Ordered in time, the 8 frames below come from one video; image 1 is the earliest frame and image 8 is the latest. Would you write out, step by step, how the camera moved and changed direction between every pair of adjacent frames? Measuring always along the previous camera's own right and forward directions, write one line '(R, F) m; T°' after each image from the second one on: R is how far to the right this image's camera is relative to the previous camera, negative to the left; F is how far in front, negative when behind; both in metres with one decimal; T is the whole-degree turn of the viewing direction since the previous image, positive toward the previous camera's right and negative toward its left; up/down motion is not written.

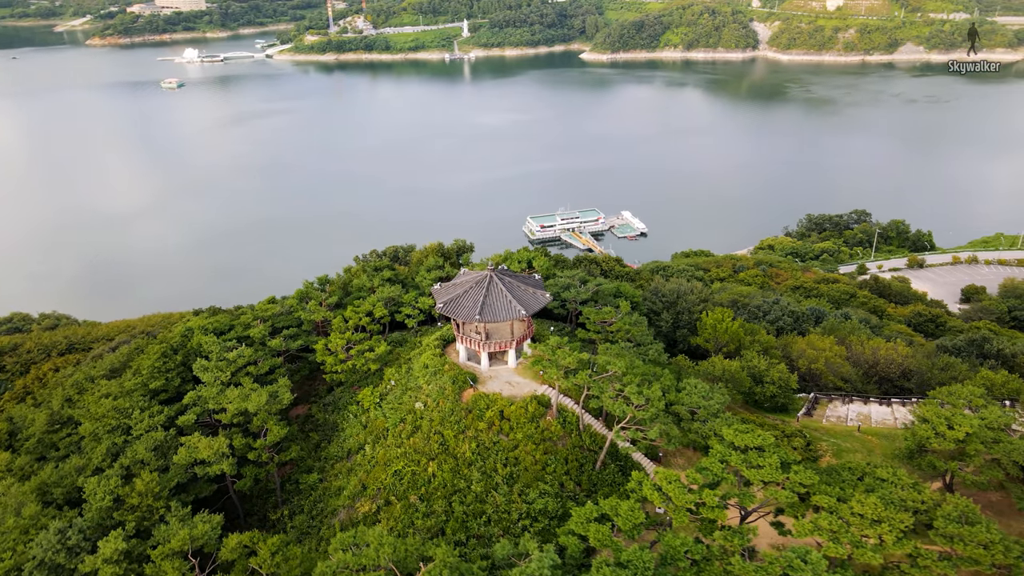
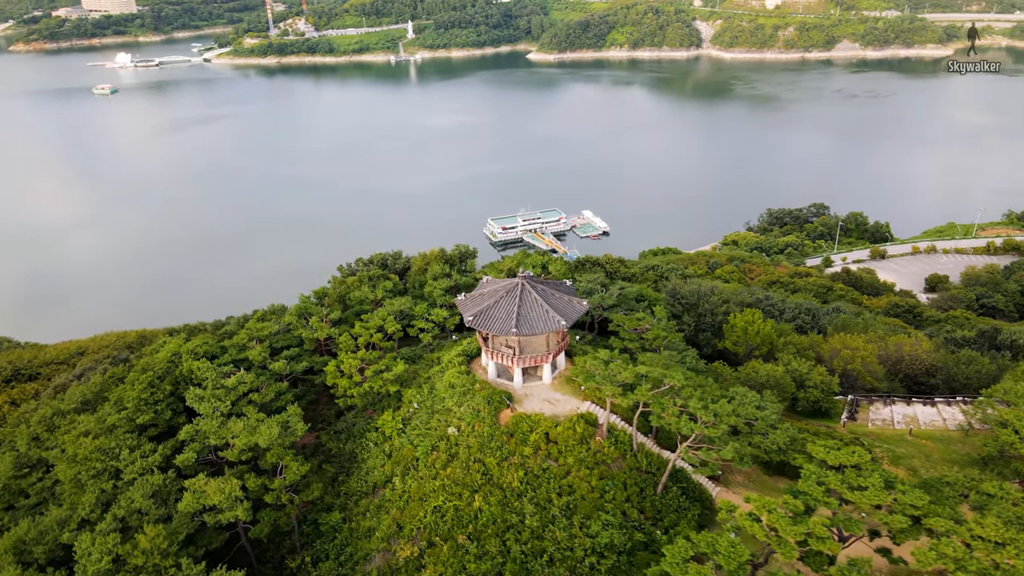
(-2.4, +2.1) m; +4°
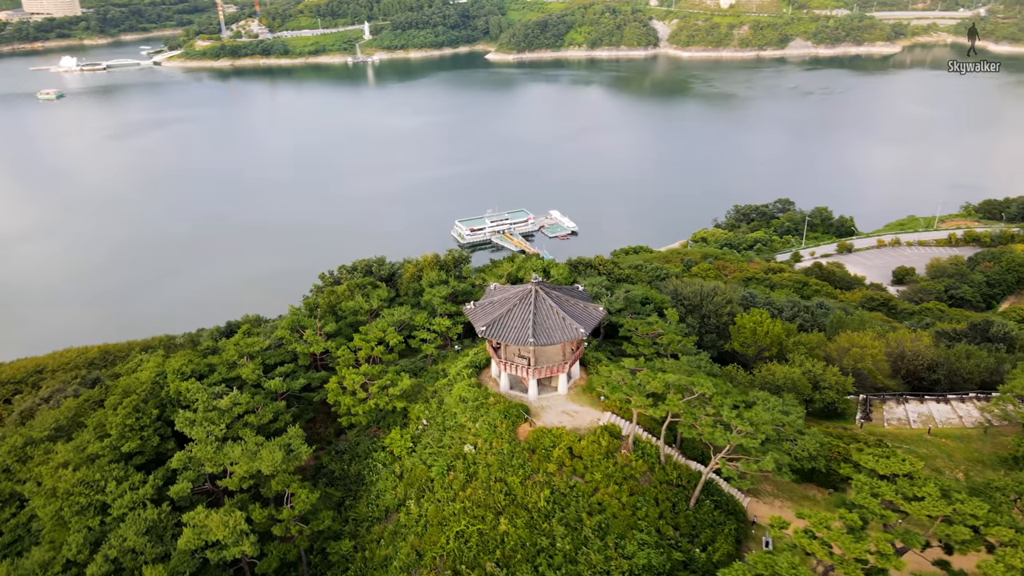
(-1.4, +1.1) m; +3°
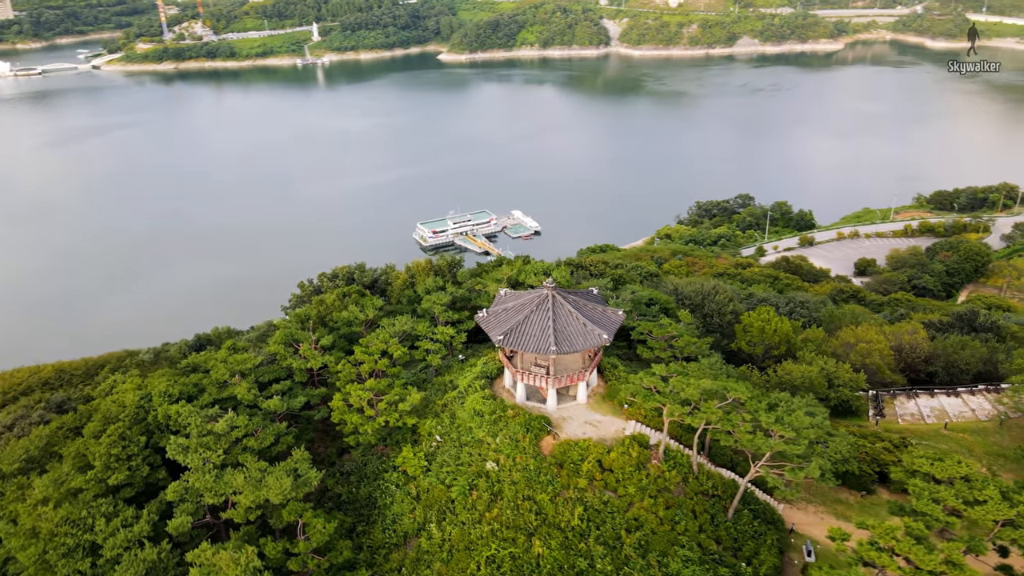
(-1.5, +1.1) m; +3°
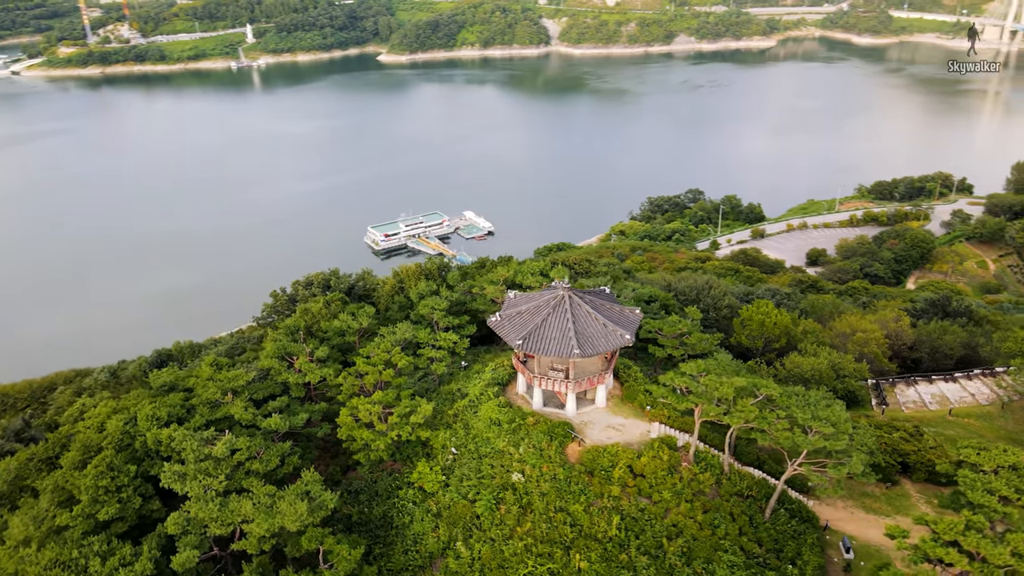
(-1.7, +0.9) m; +4°
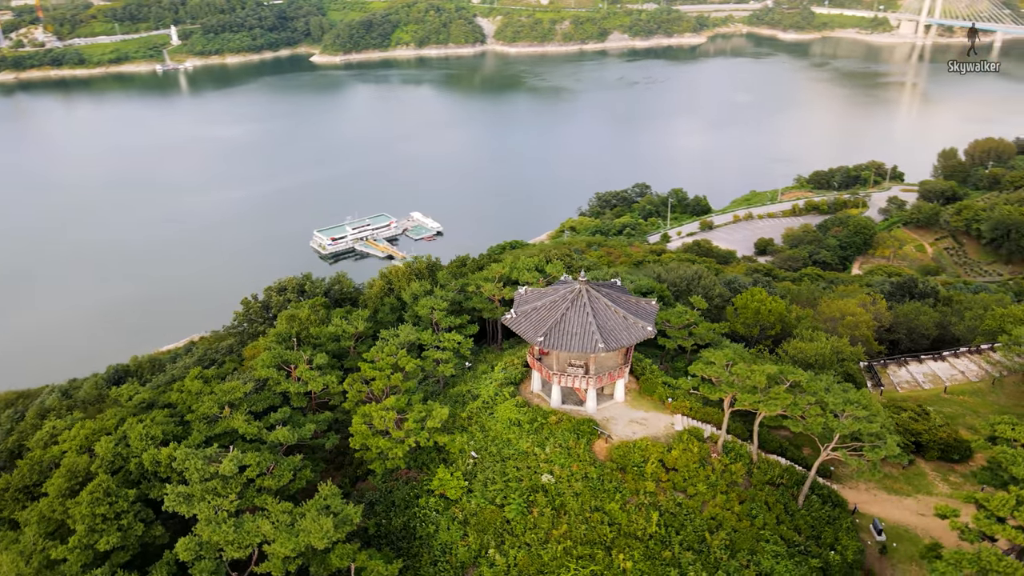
(-1.8, +0.7) m; +5°
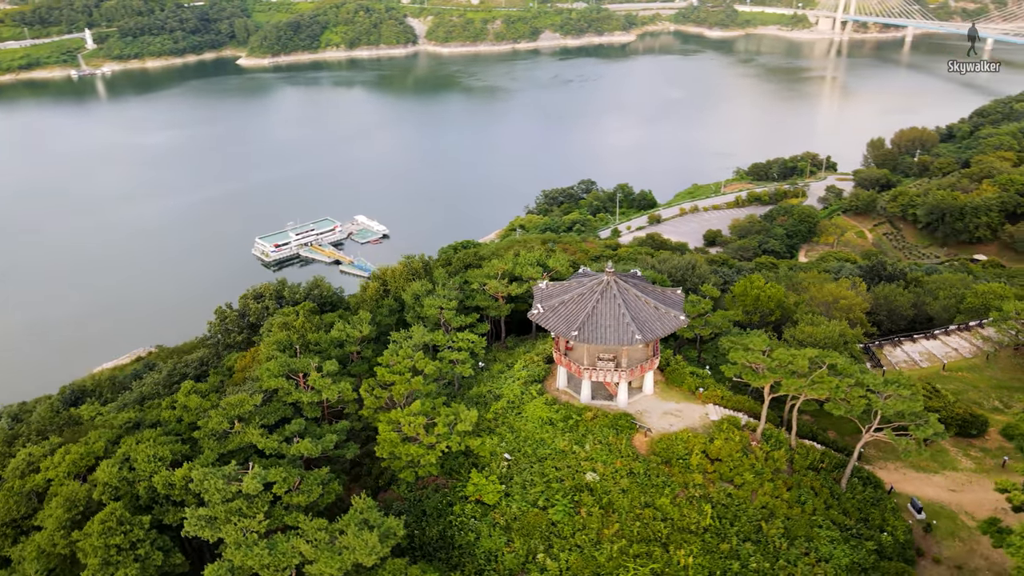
(-2.1, +0.7) m; +5°
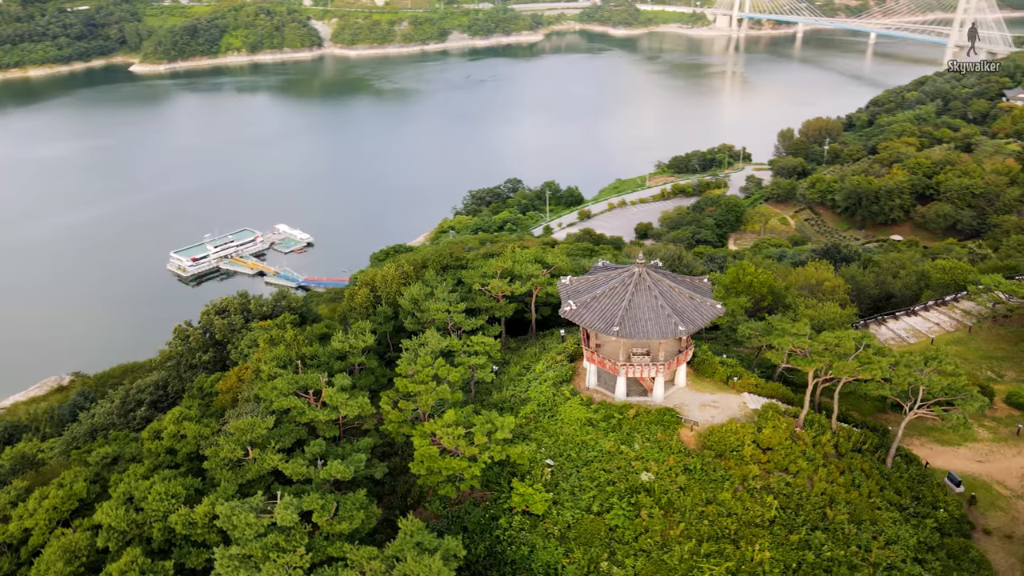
(-2.5, +1.0) m; +6°
